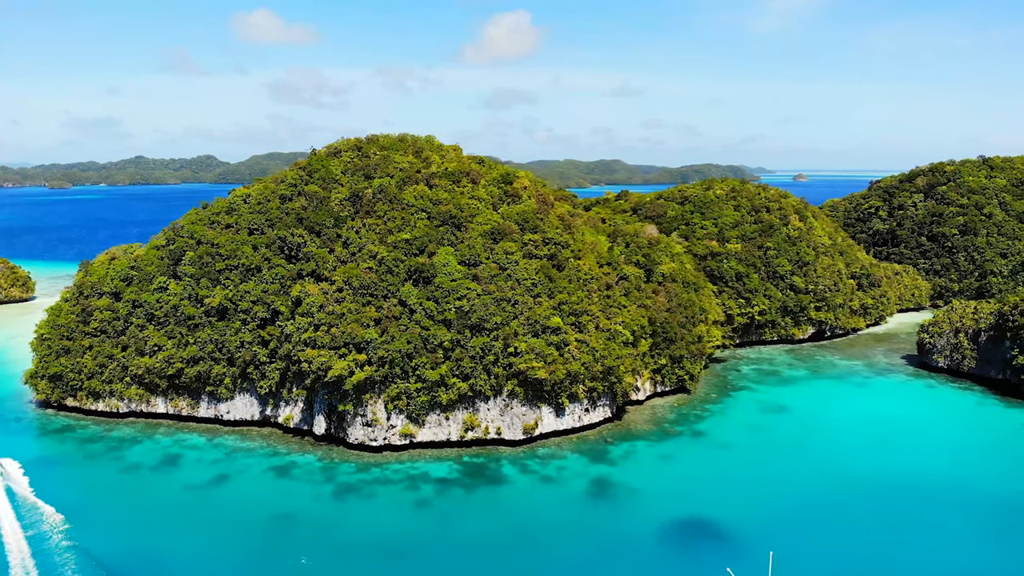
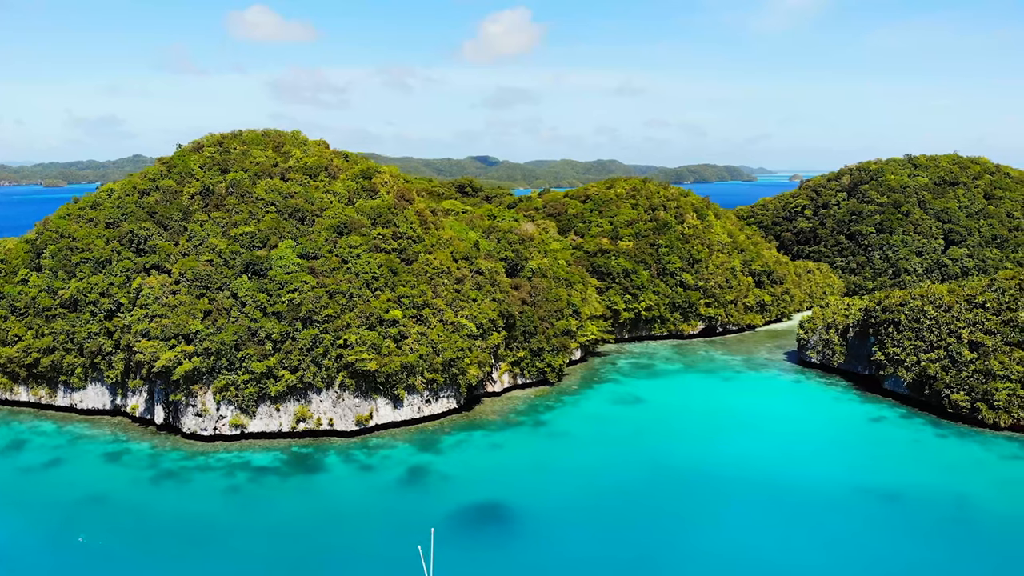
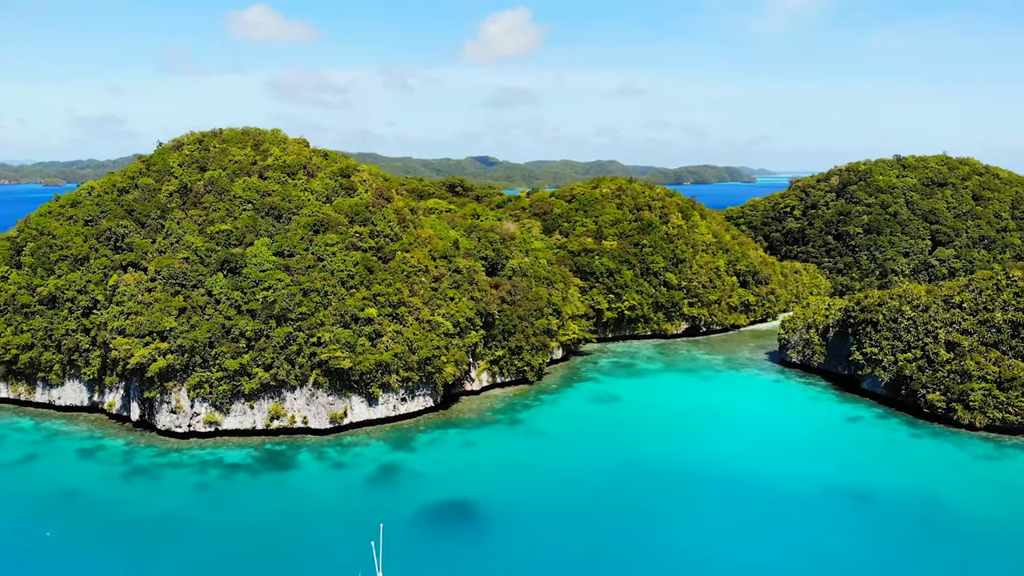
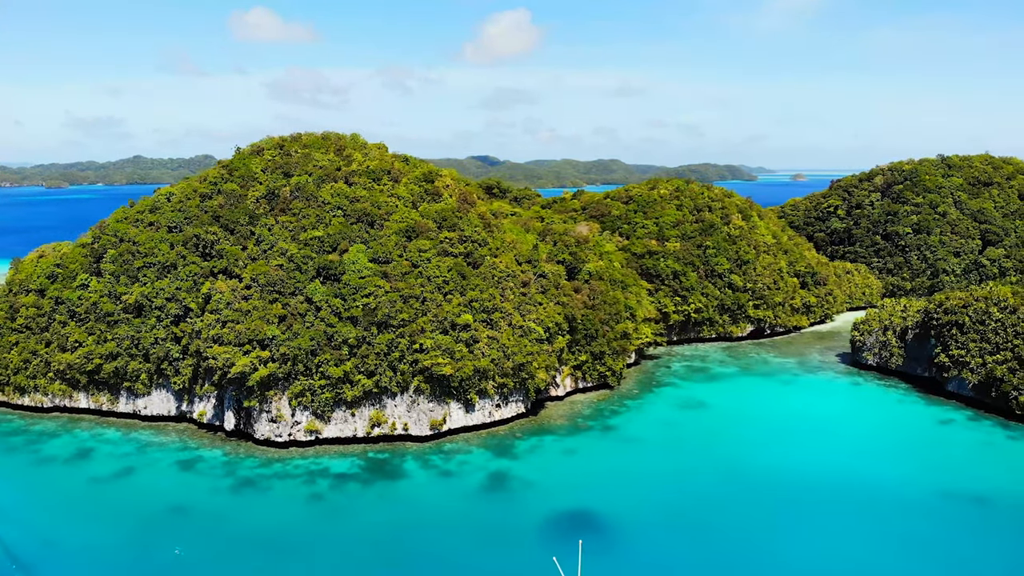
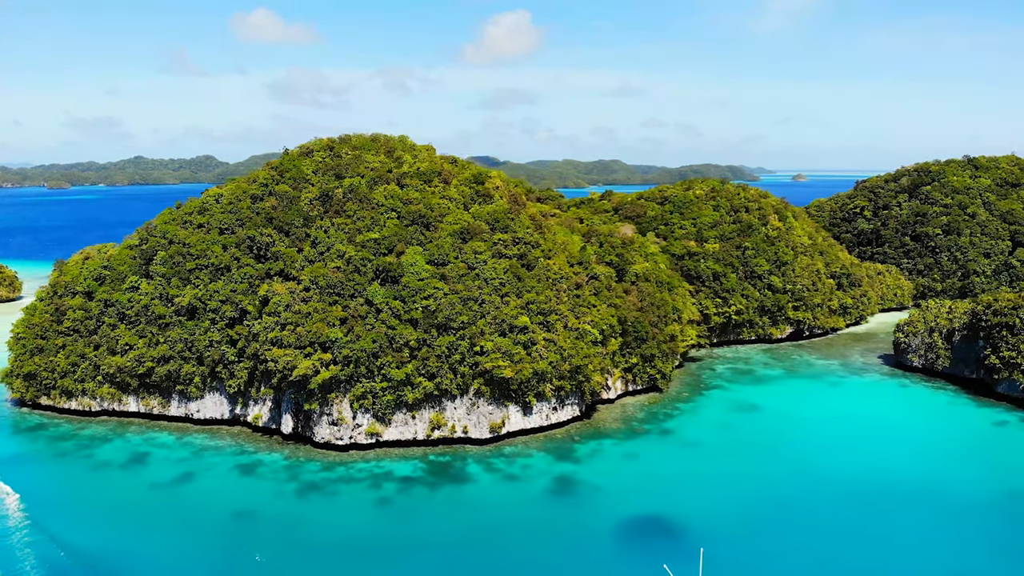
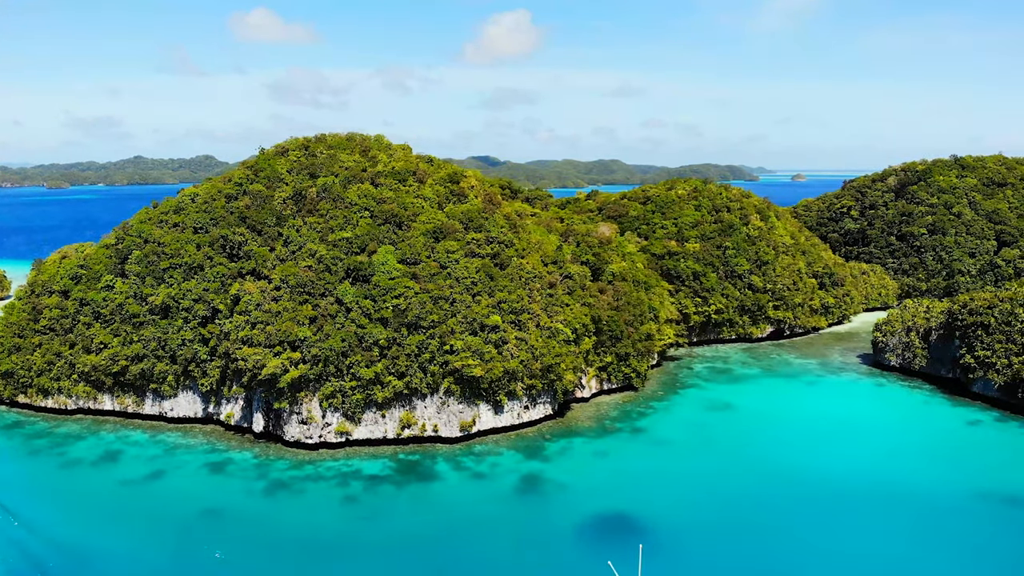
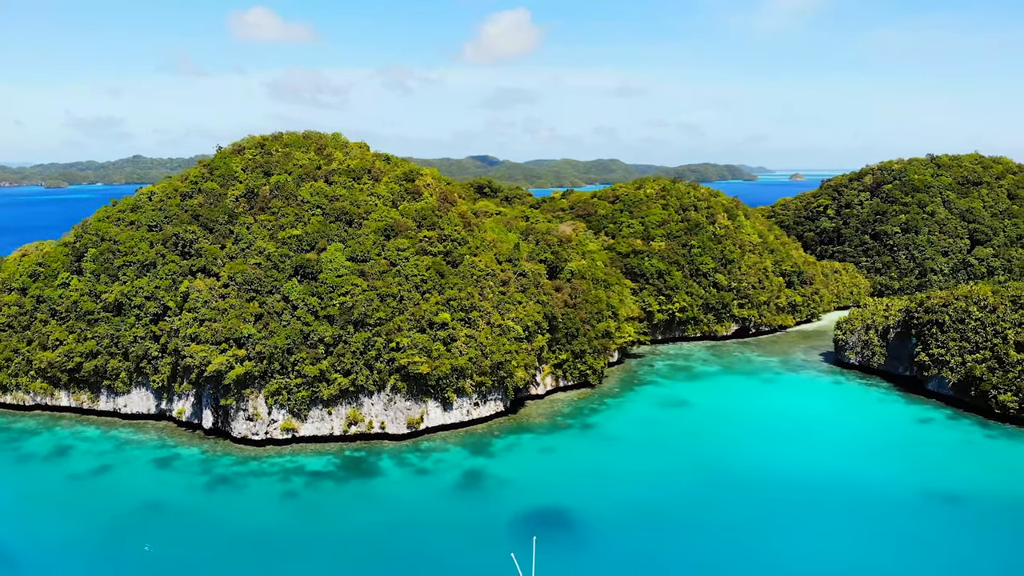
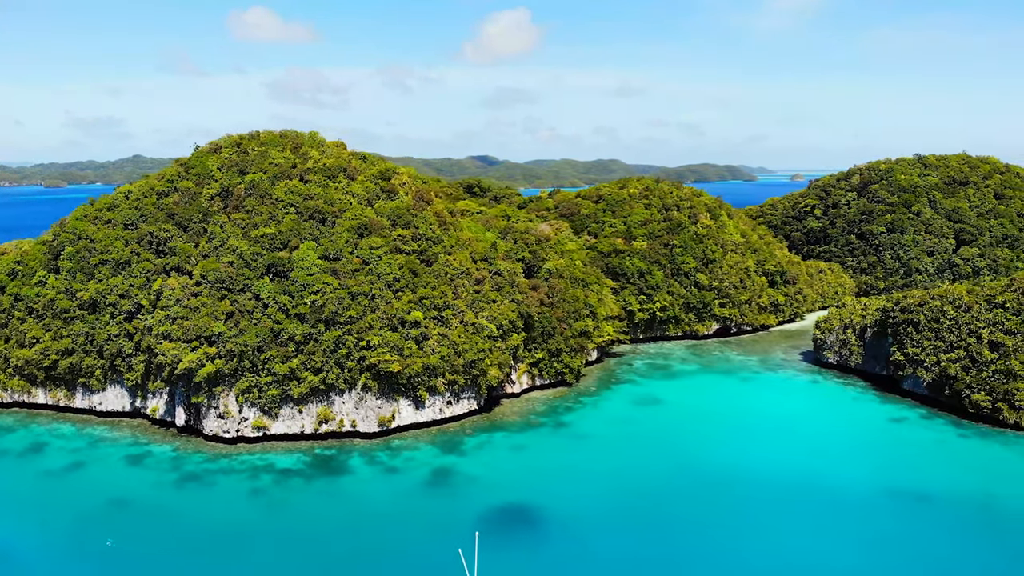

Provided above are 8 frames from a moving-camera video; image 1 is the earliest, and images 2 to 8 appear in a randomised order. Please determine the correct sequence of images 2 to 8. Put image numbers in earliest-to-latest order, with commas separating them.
5, 6, 4, 7, 8, 2, 3
